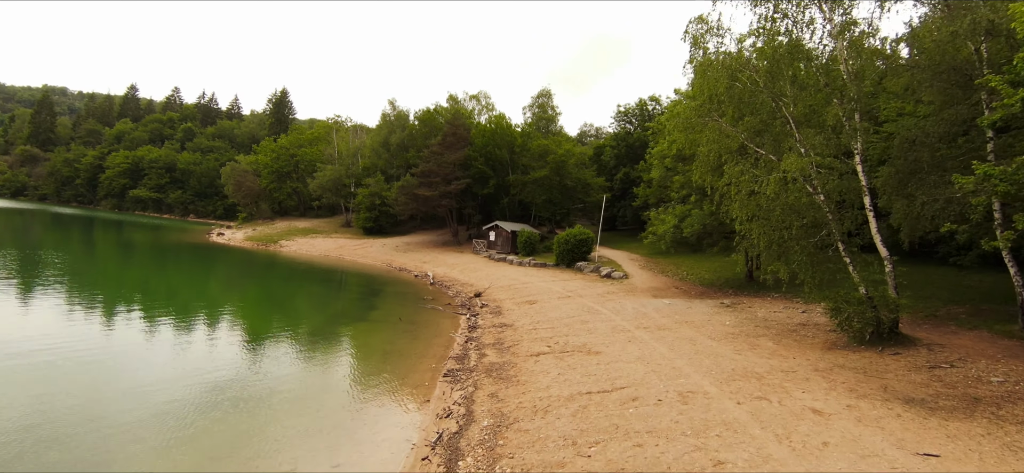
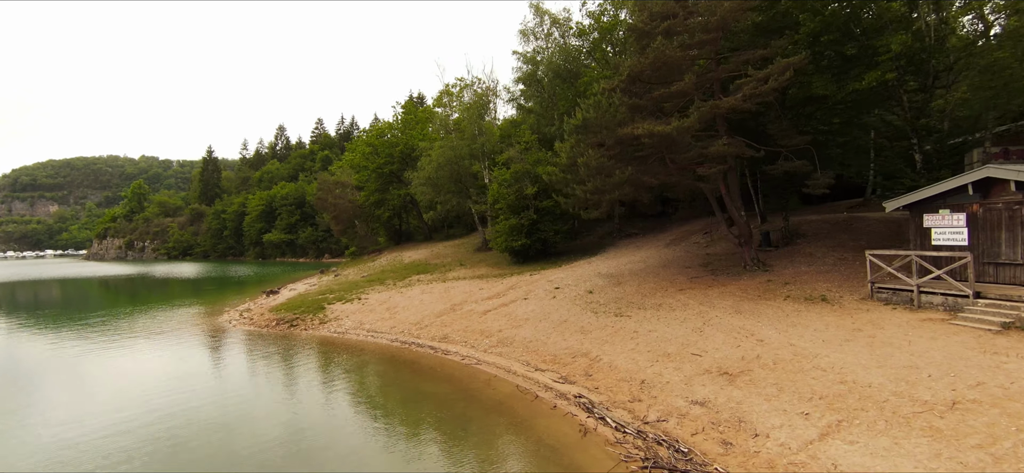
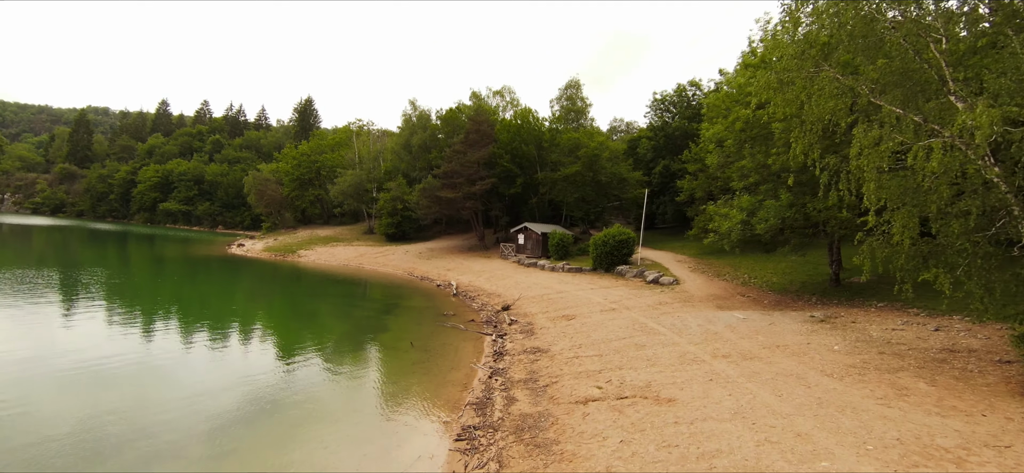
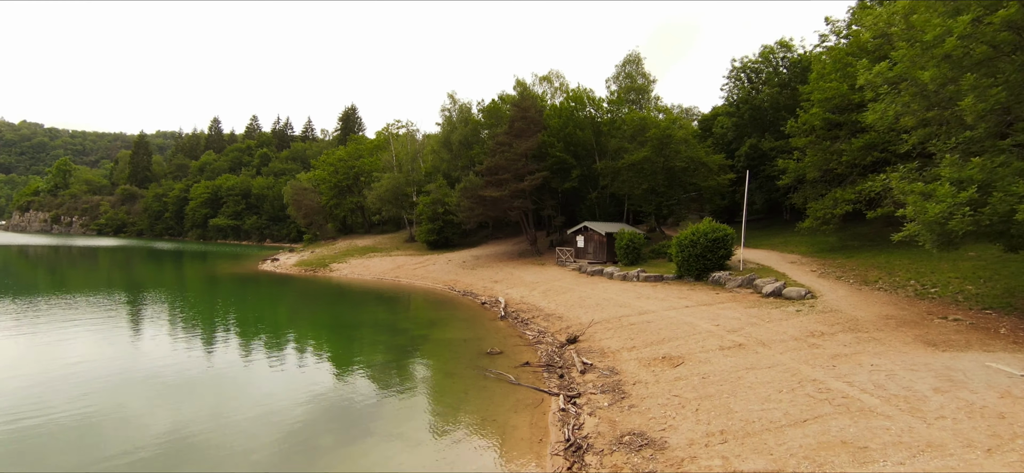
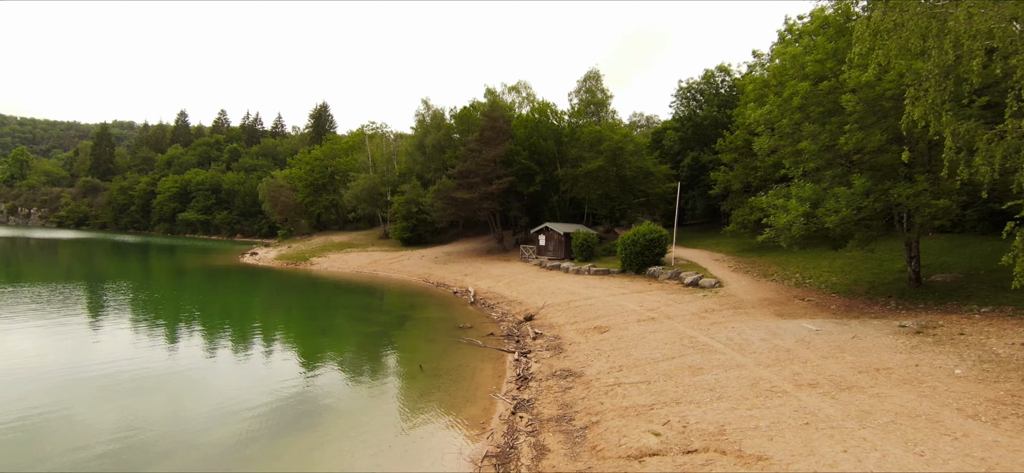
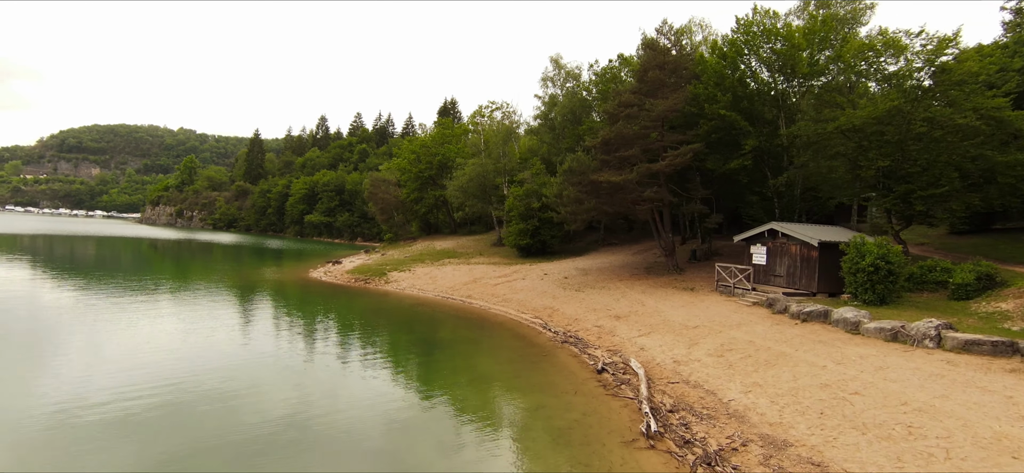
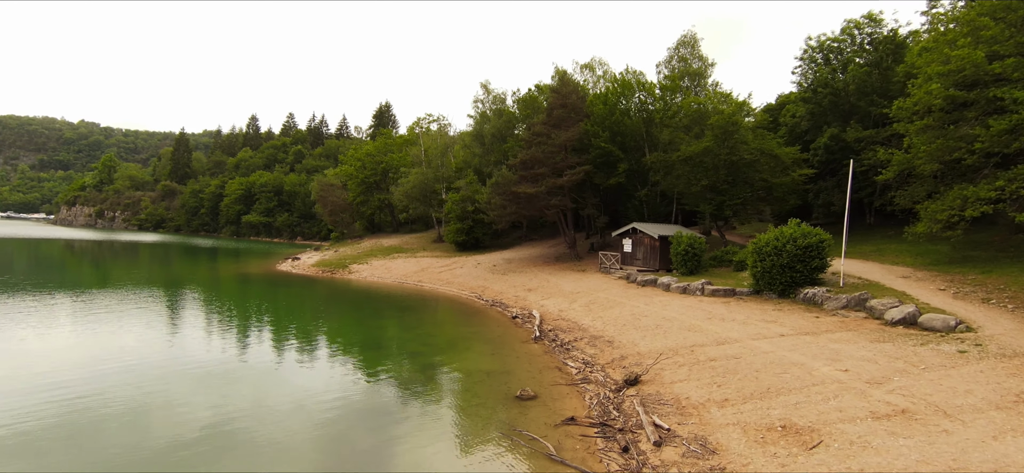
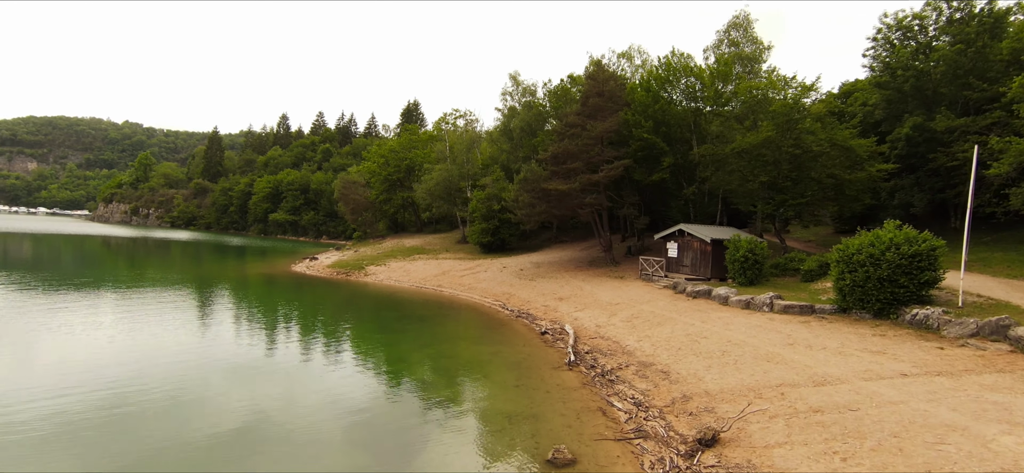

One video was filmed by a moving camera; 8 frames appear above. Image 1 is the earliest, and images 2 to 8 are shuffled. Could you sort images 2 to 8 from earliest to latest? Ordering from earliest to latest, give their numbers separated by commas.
3, 5, 4, 7, 8, 6, 2
